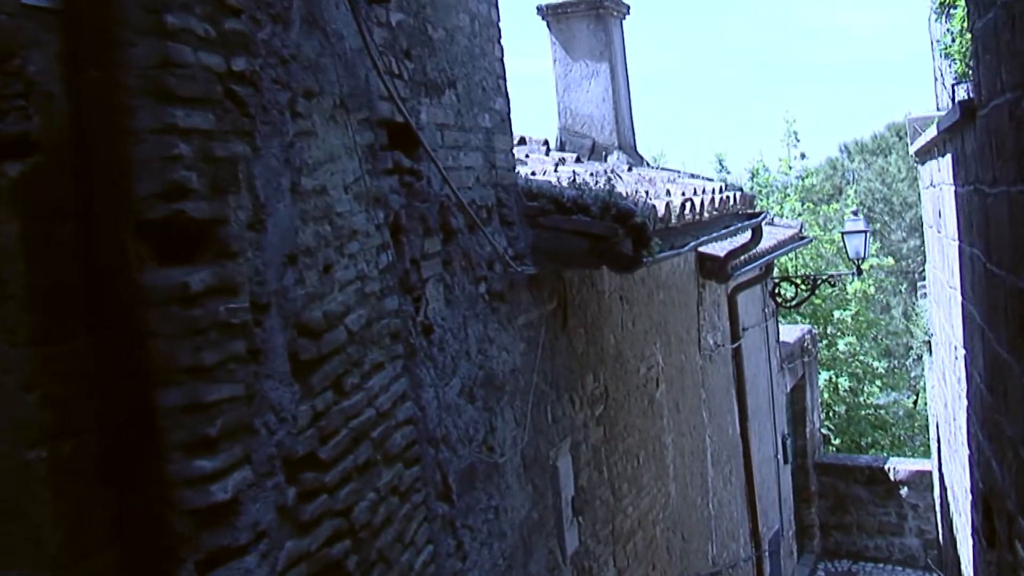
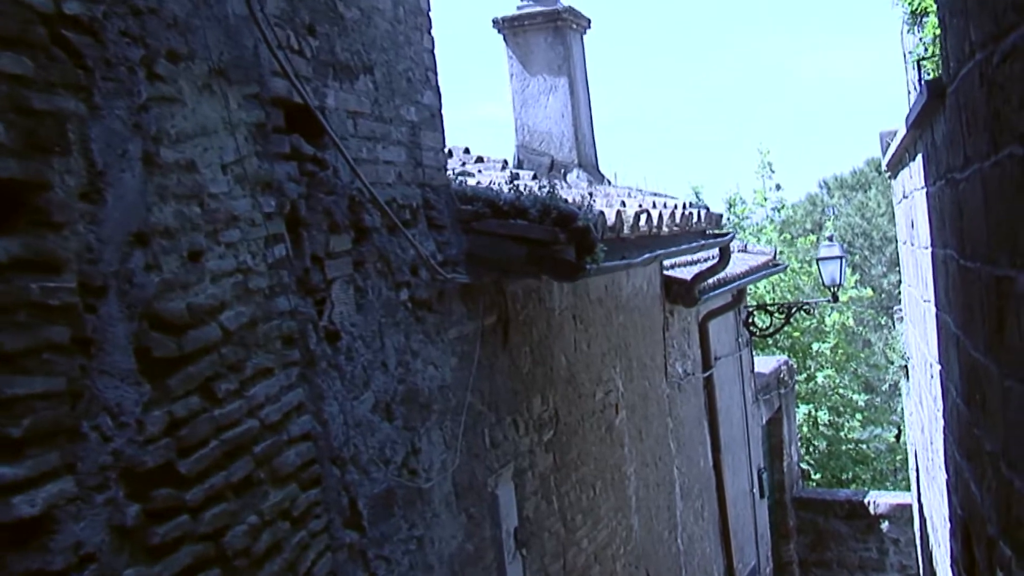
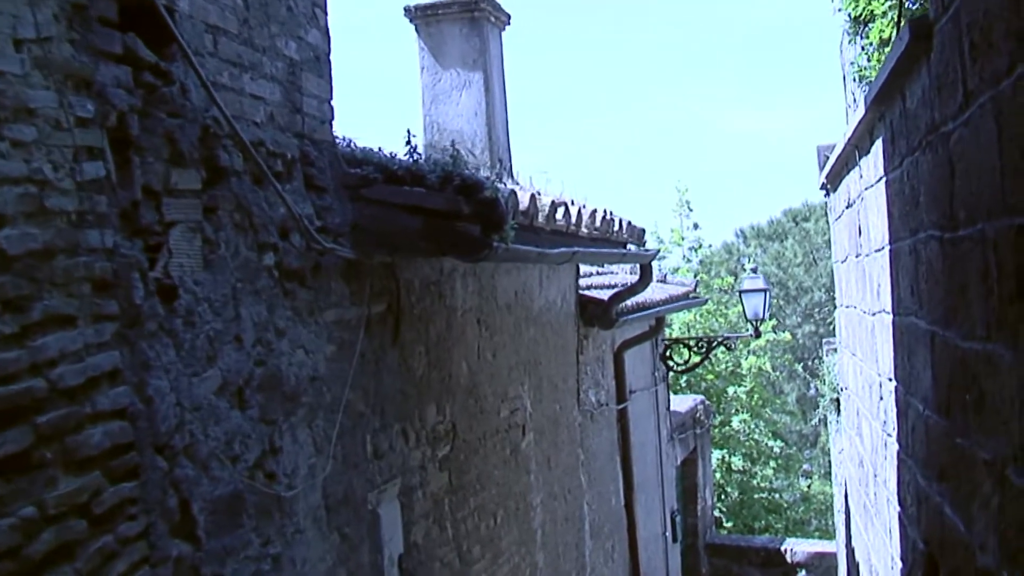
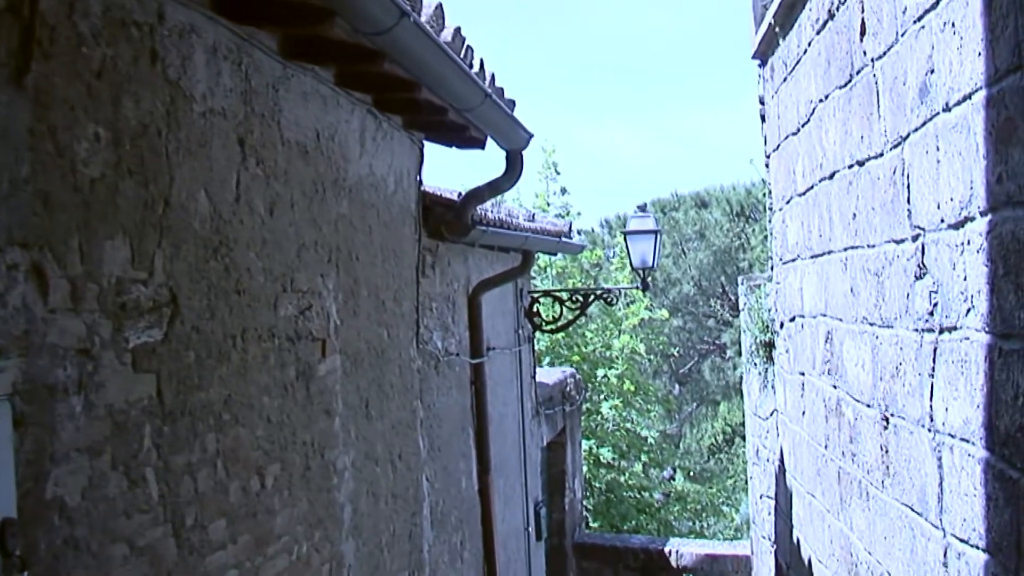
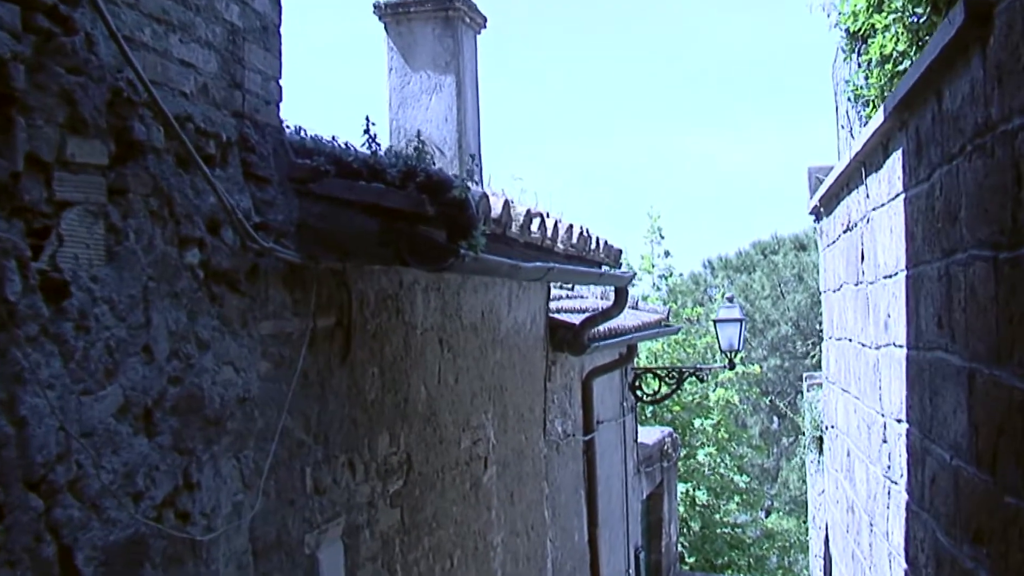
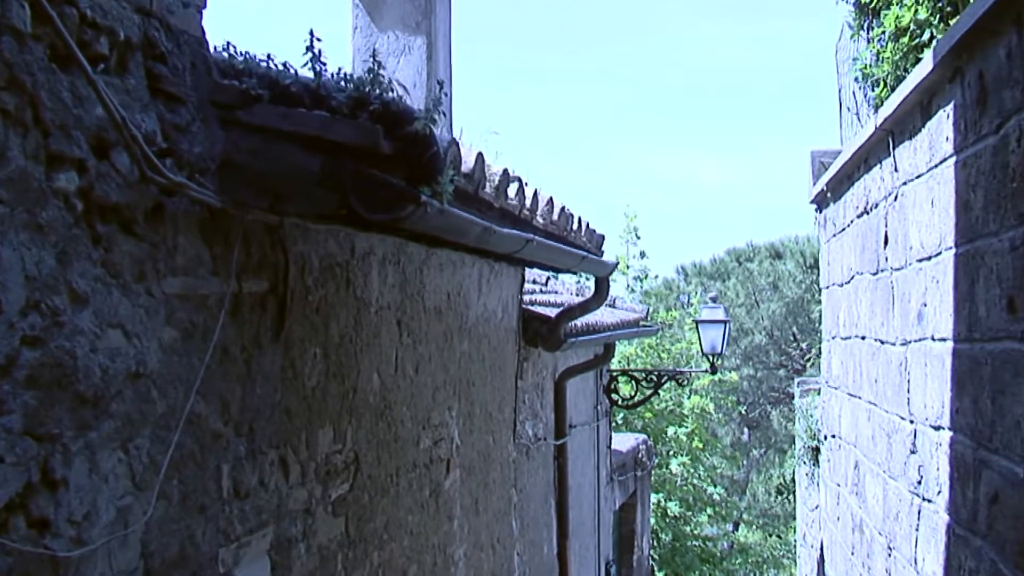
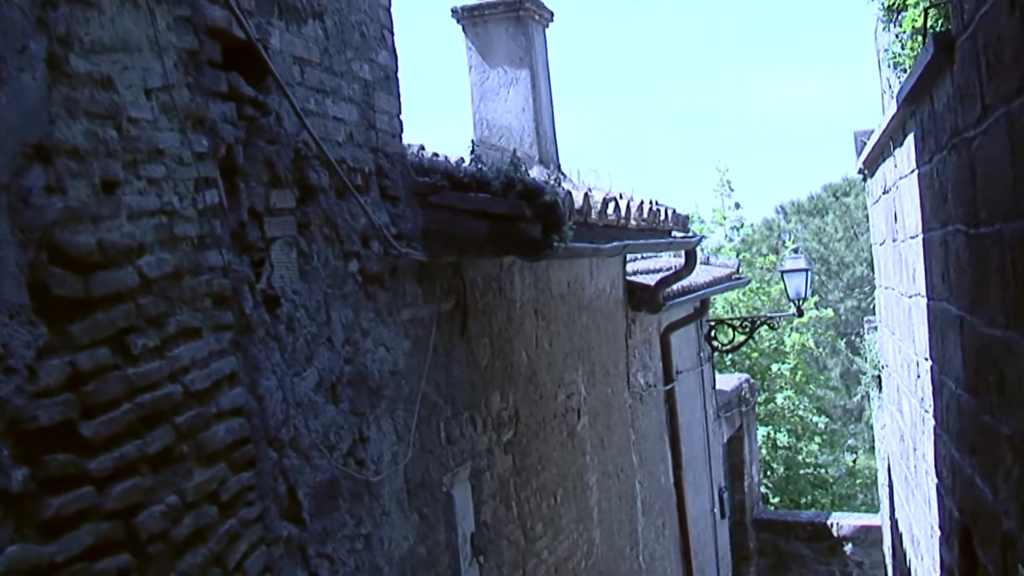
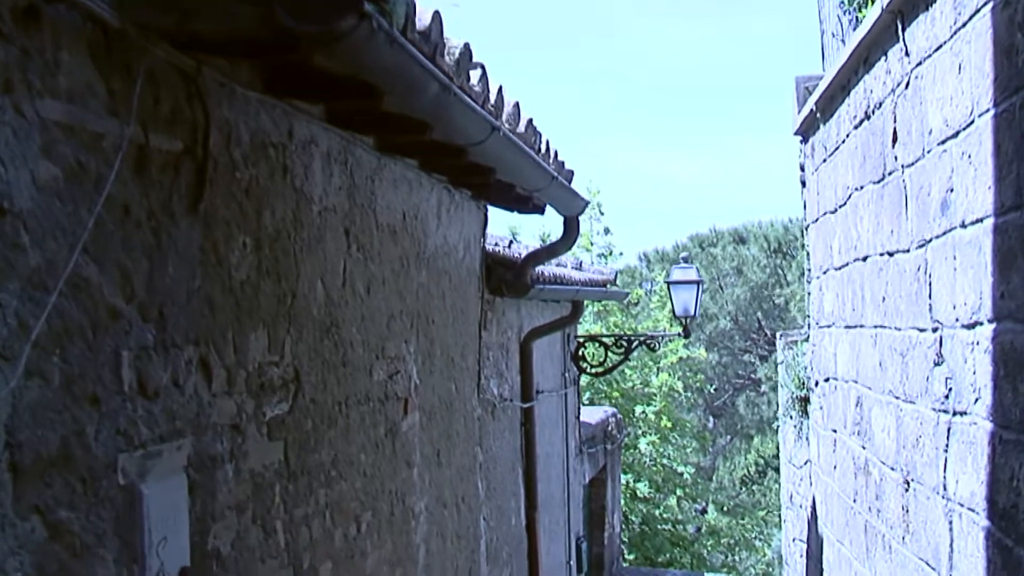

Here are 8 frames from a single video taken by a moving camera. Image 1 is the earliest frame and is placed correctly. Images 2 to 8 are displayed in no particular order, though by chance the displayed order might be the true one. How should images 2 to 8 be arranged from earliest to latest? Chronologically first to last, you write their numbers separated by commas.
2, 7, 3, 5, 6, 8, 4
